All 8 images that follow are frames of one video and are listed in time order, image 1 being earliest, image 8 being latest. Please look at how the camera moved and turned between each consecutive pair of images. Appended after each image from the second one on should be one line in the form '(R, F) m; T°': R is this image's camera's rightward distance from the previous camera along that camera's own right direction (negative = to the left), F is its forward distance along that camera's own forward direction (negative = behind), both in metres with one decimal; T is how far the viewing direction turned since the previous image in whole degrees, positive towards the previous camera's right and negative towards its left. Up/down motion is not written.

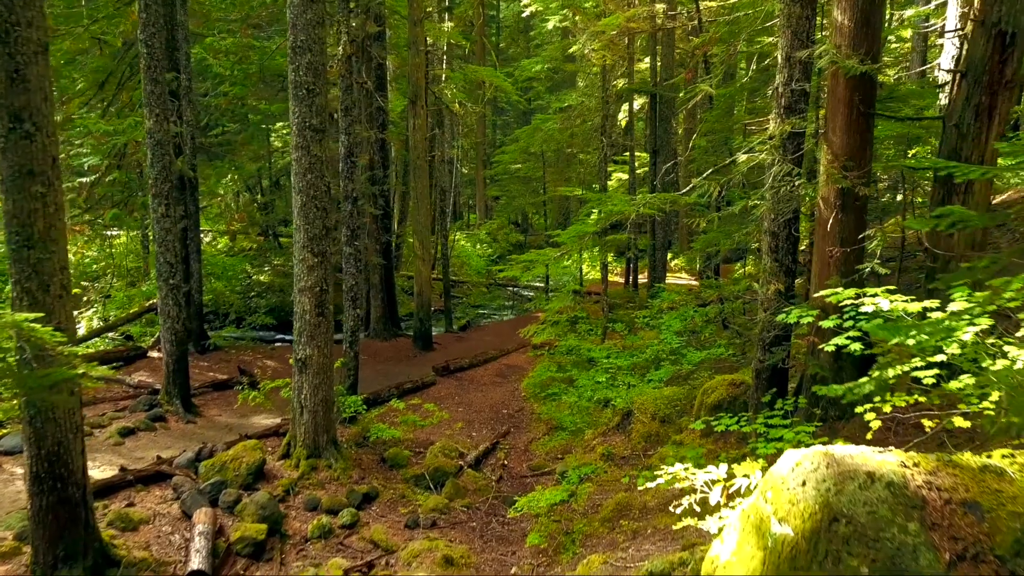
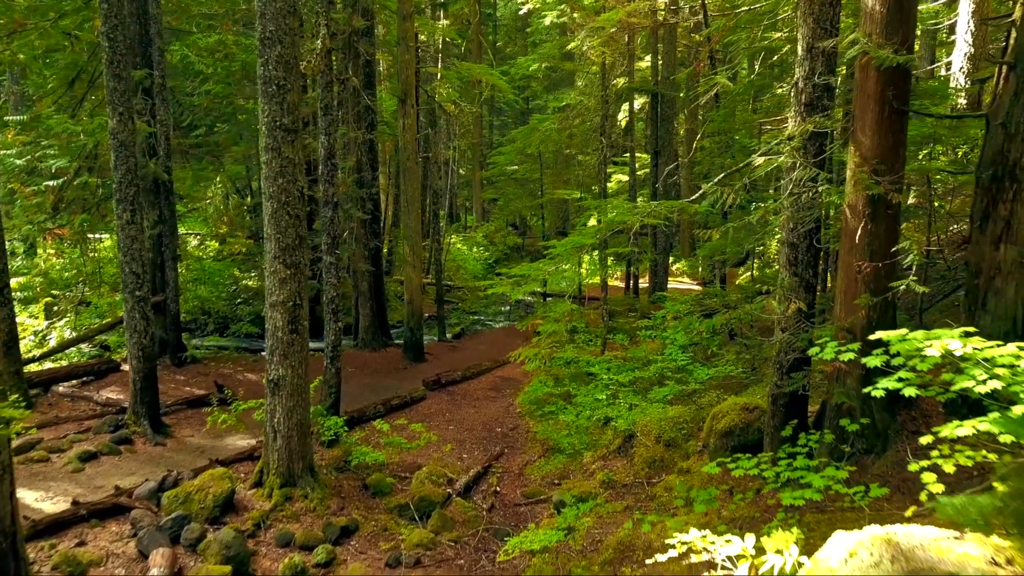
(+0.1, +0.7) m; 0°
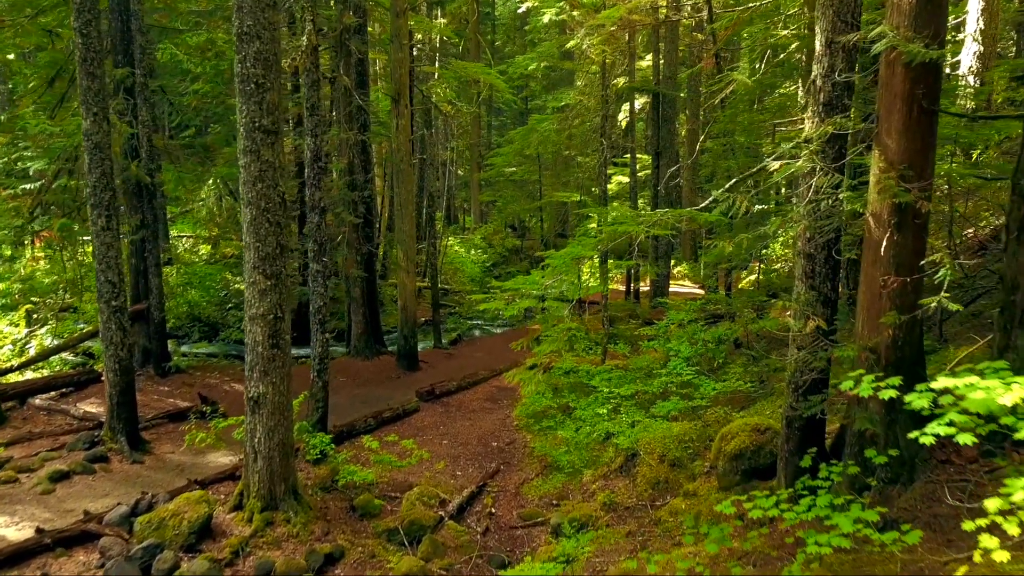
(+0.1, +0.4) m; 0°
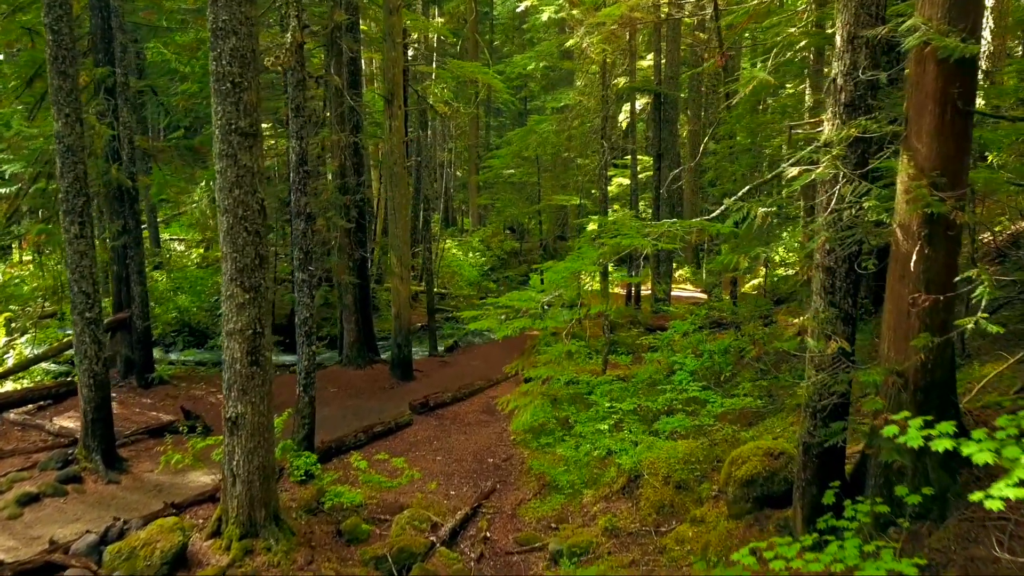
(+0.1, +0.4) m; 0°
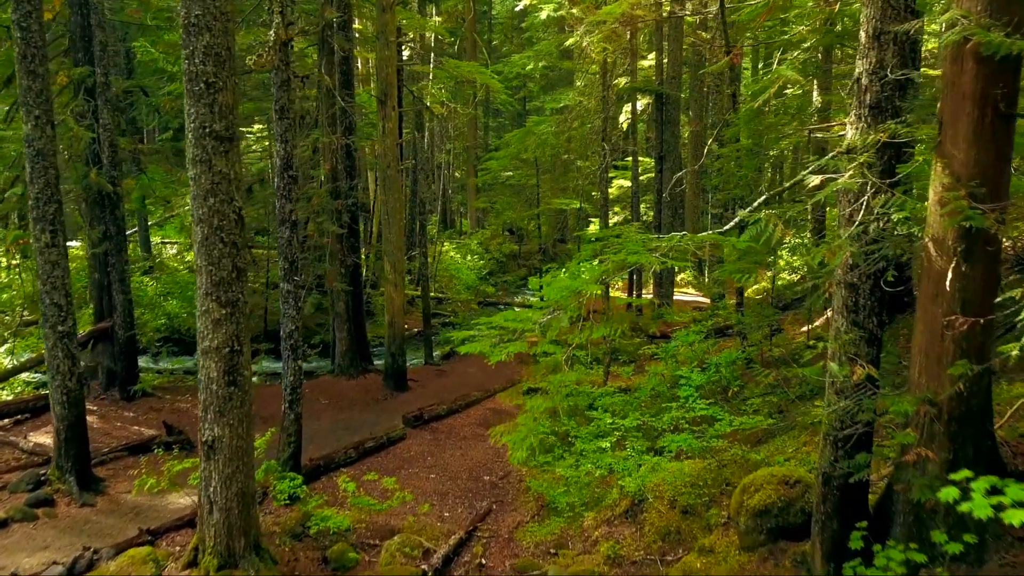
(0.0, +0.4) m; 0°
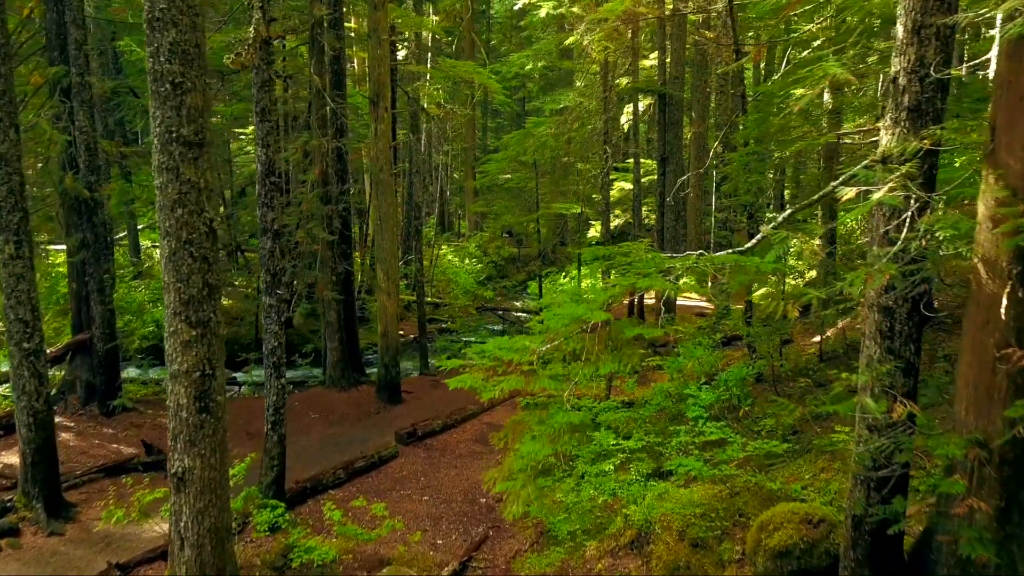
(0.0, +0.5) m; 0°
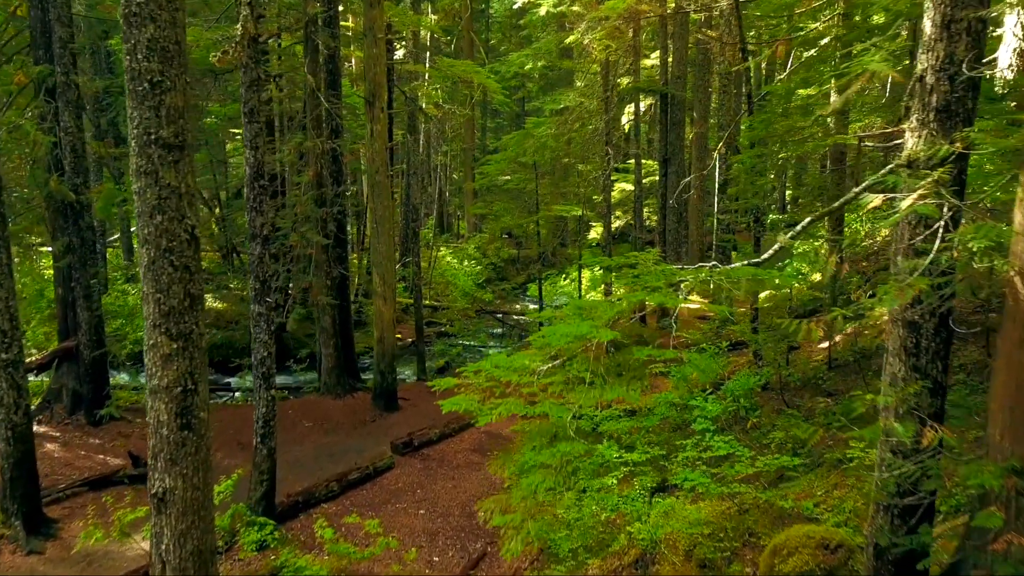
(0.0, +0.3) m; 0°
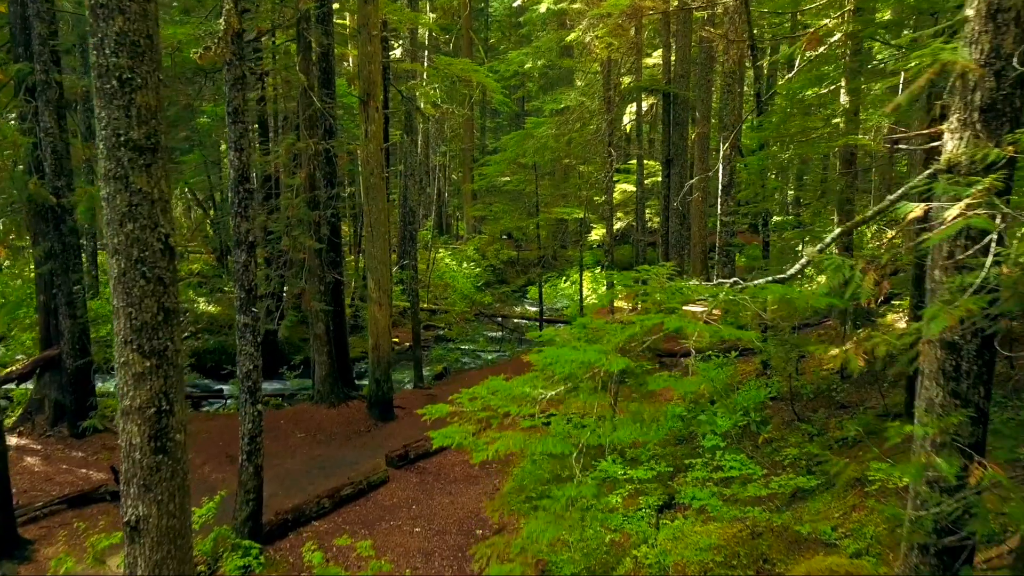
(0.0, +0.4) m; 0°
